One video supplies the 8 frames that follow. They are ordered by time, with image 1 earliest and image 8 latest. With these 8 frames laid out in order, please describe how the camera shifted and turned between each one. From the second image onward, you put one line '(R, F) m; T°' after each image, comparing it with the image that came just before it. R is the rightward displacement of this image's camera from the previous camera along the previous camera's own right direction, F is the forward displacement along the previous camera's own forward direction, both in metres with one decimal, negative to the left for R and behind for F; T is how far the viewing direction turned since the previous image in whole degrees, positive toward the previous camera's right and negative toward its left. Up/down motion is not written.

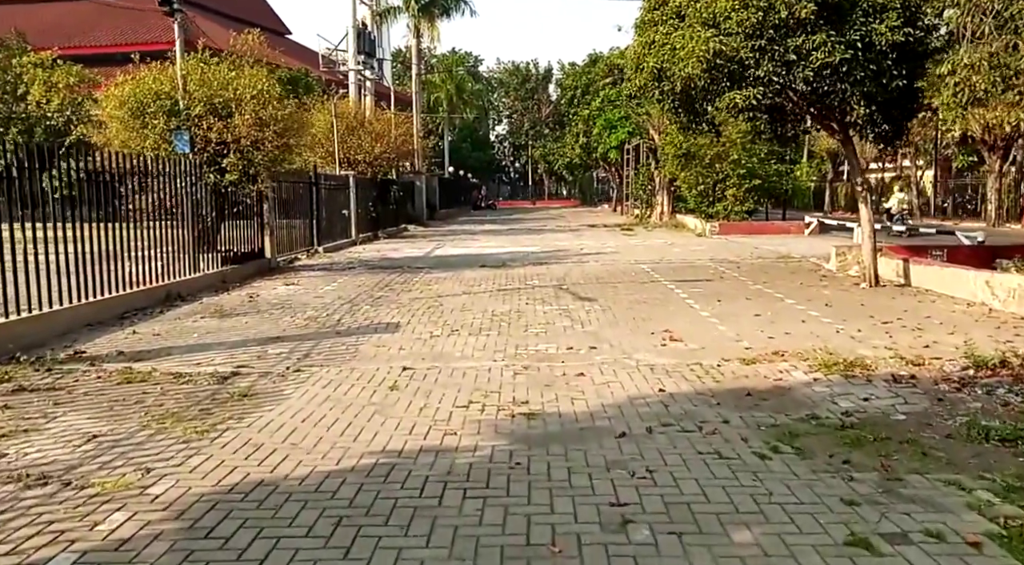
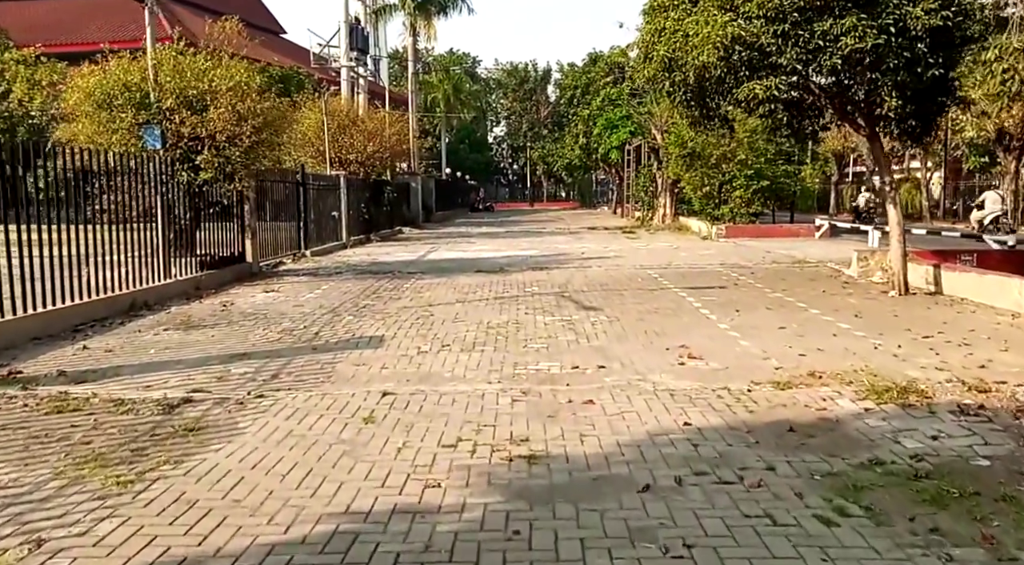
(0.0, +1.2) m; 0°
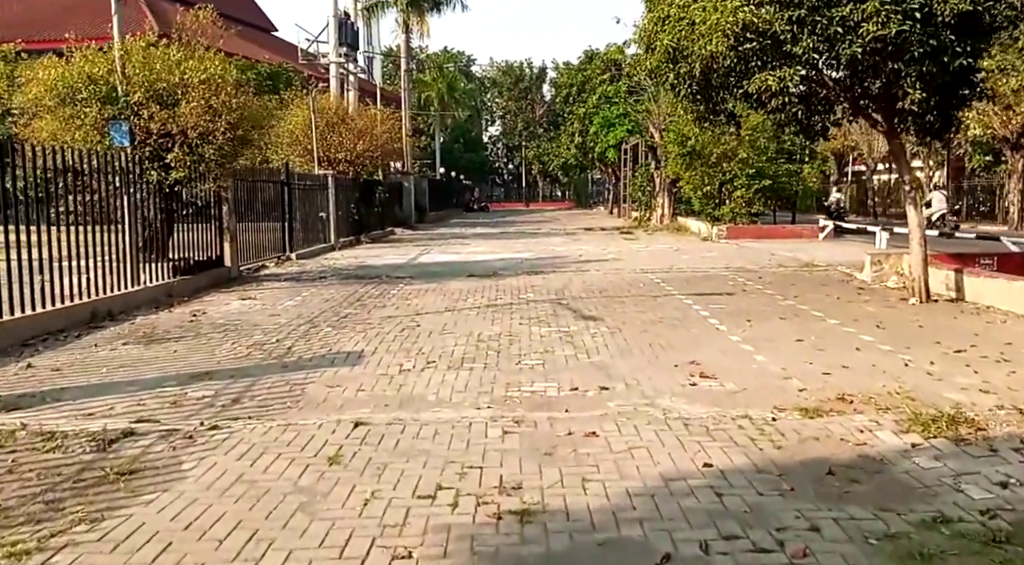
(0.0, +0.9) m; 0°
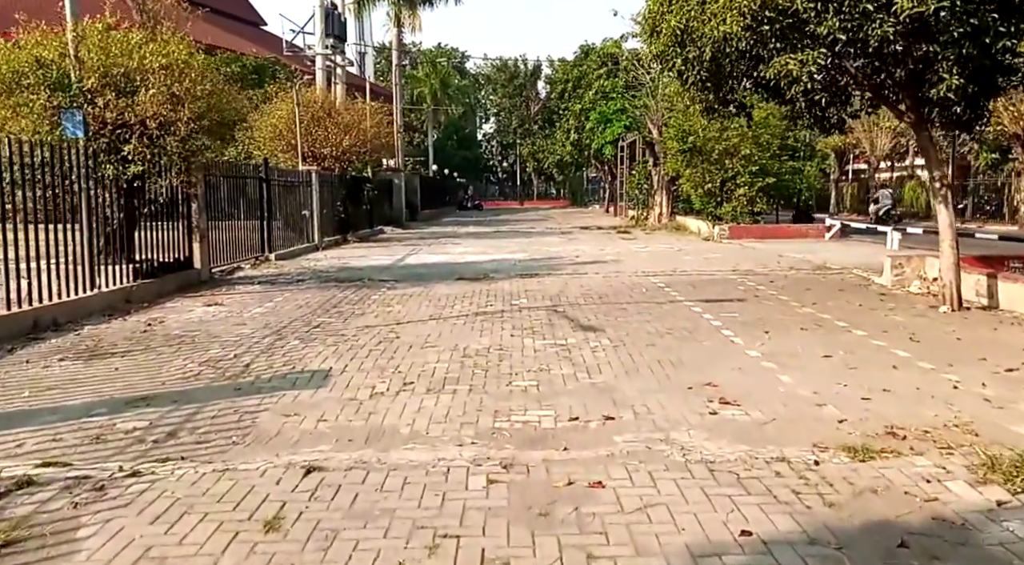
(0.0, +1.1) m; 0°
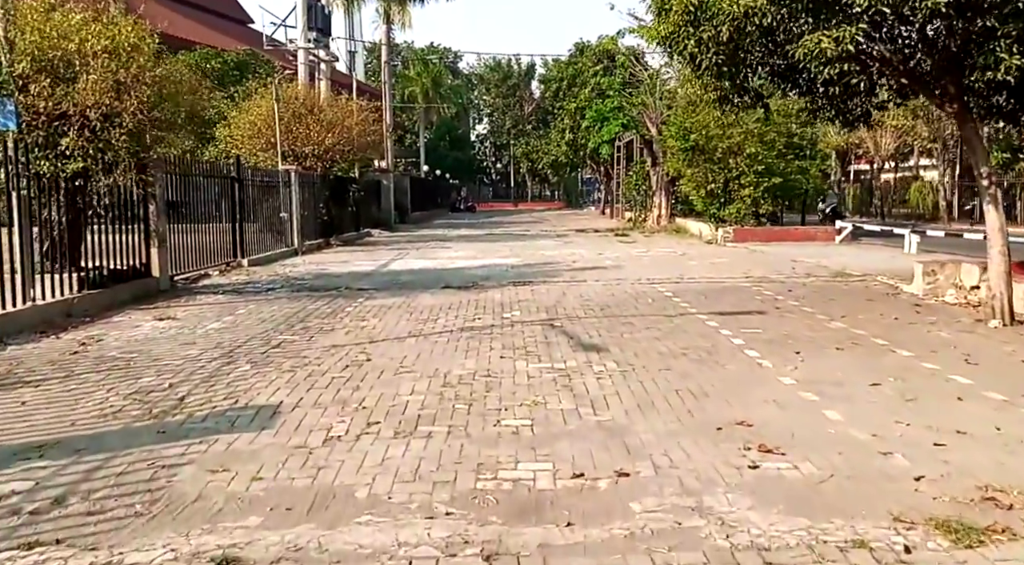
(0.0, +1.4) m; 0°
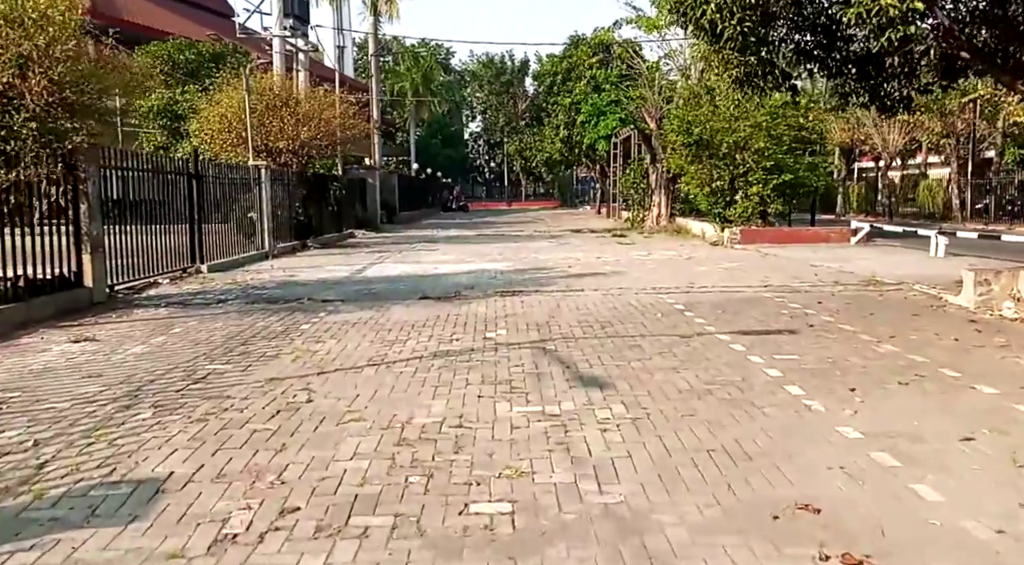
(+0.1, +1.8) m; 0°
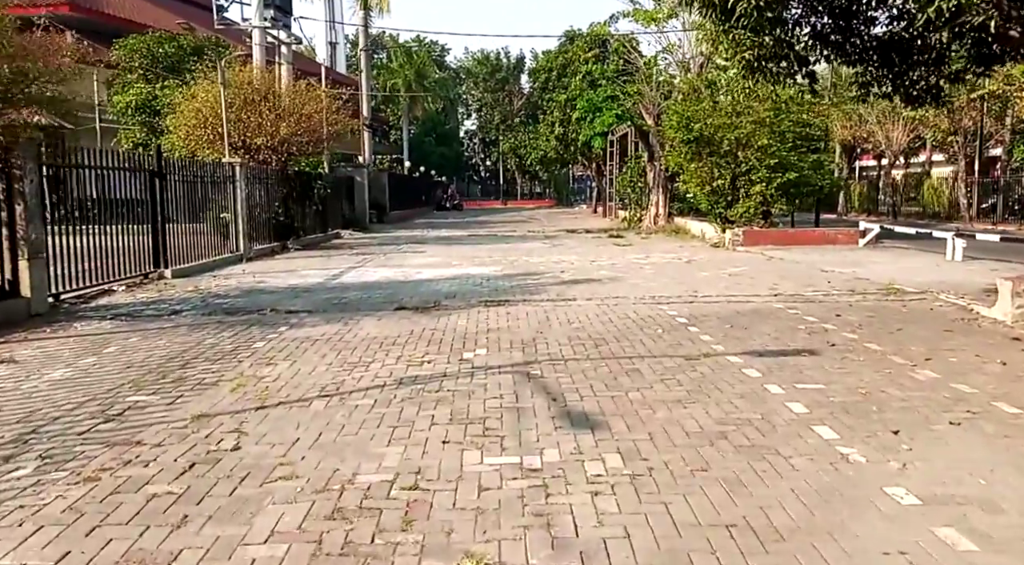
(+0.1, +1.2) m; 0°
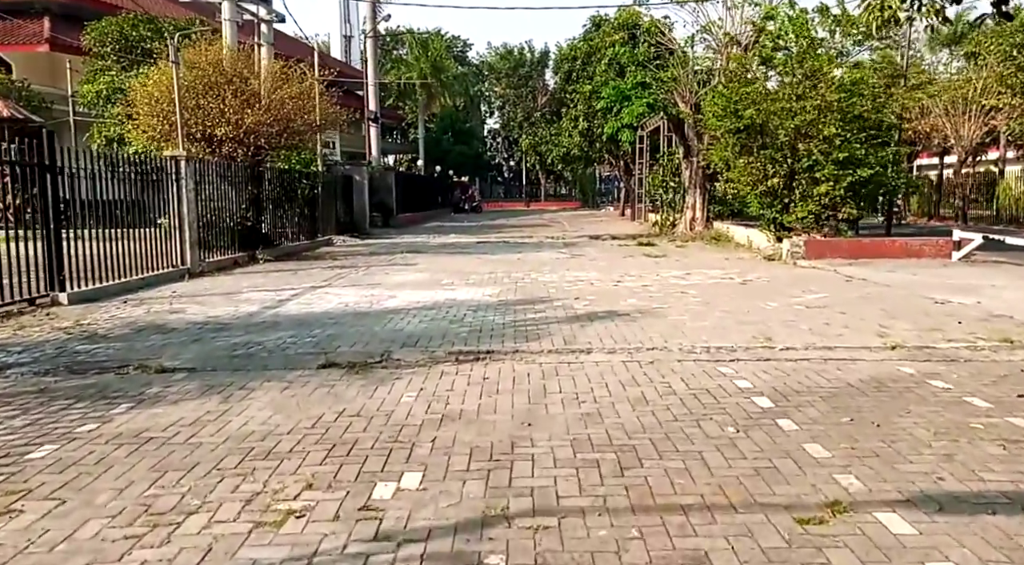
(+0.4, +3.8) m; -2°
